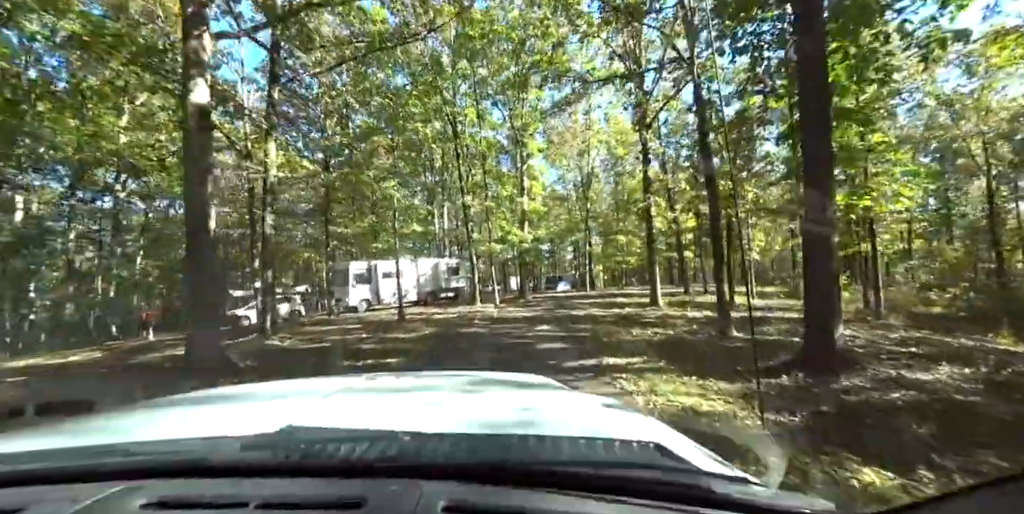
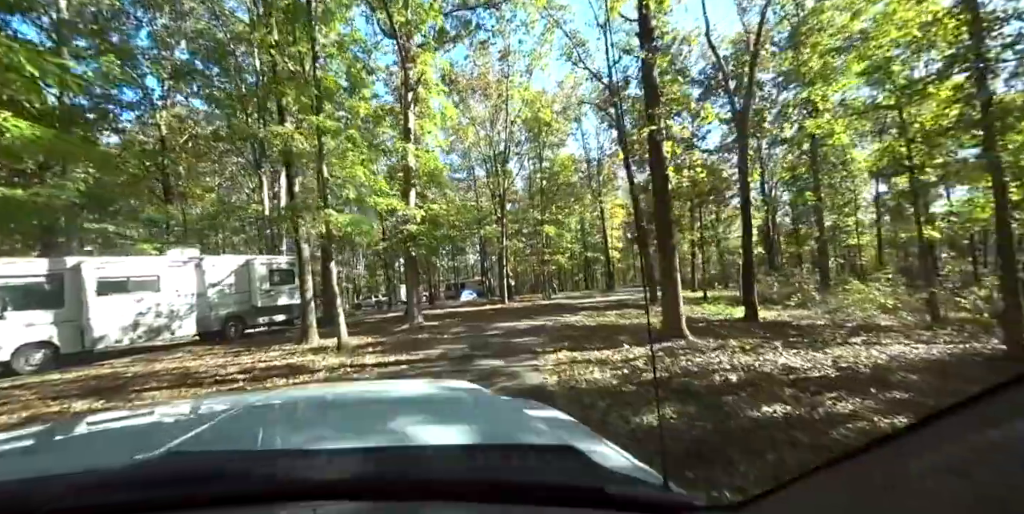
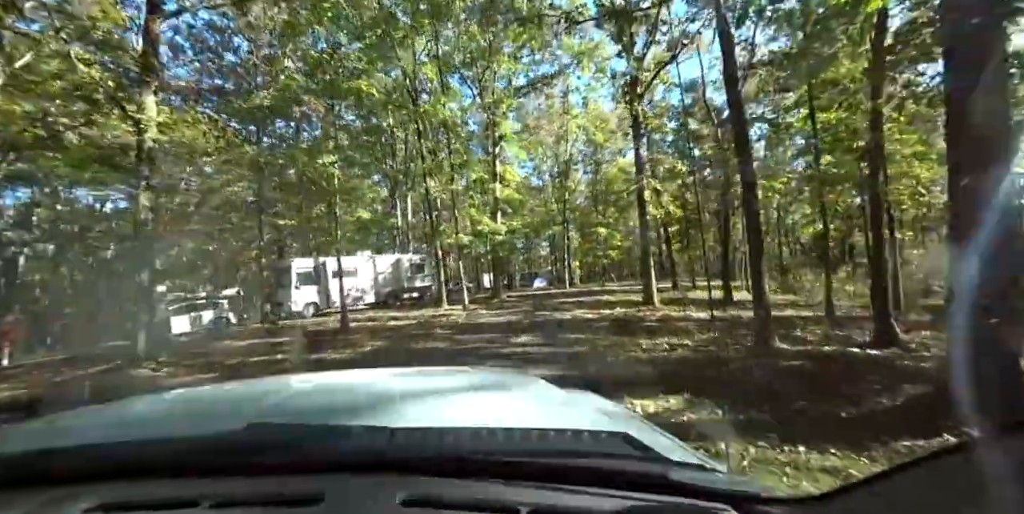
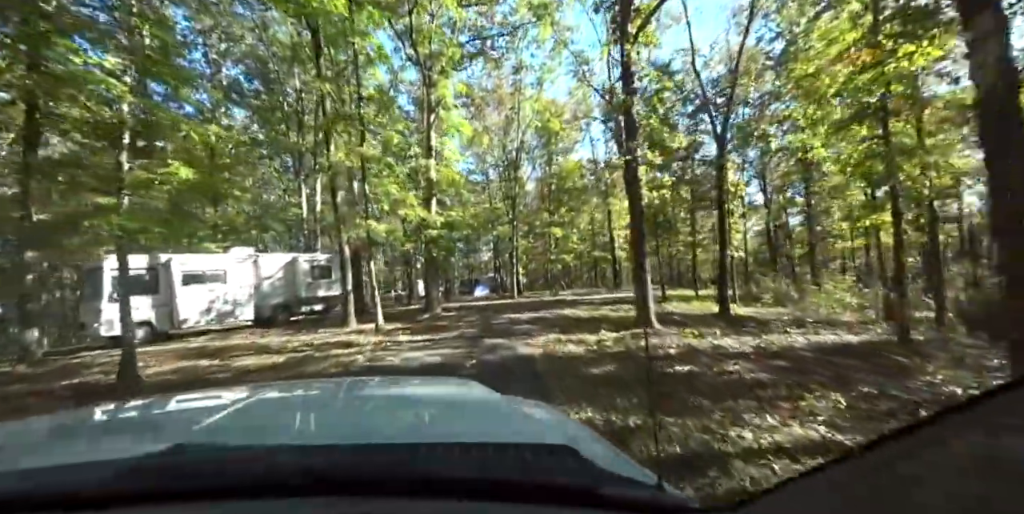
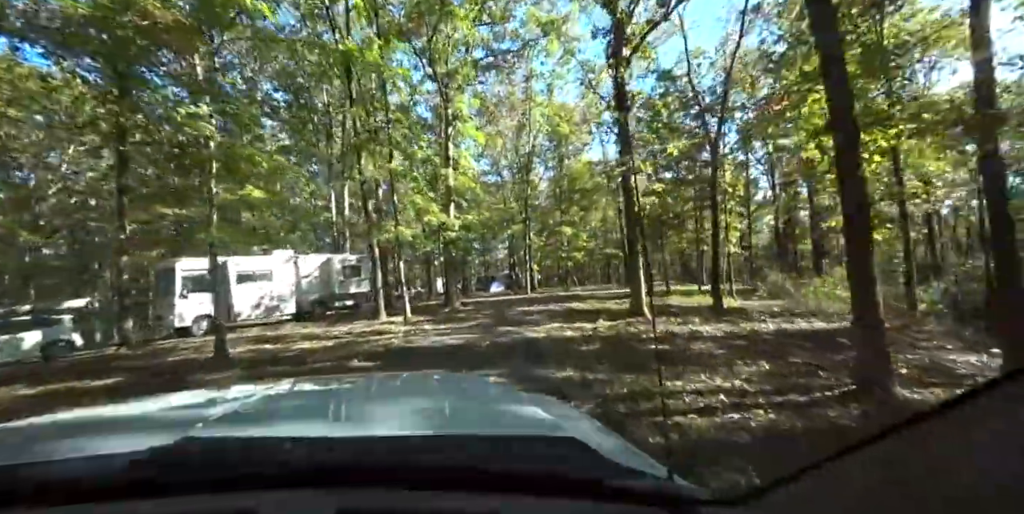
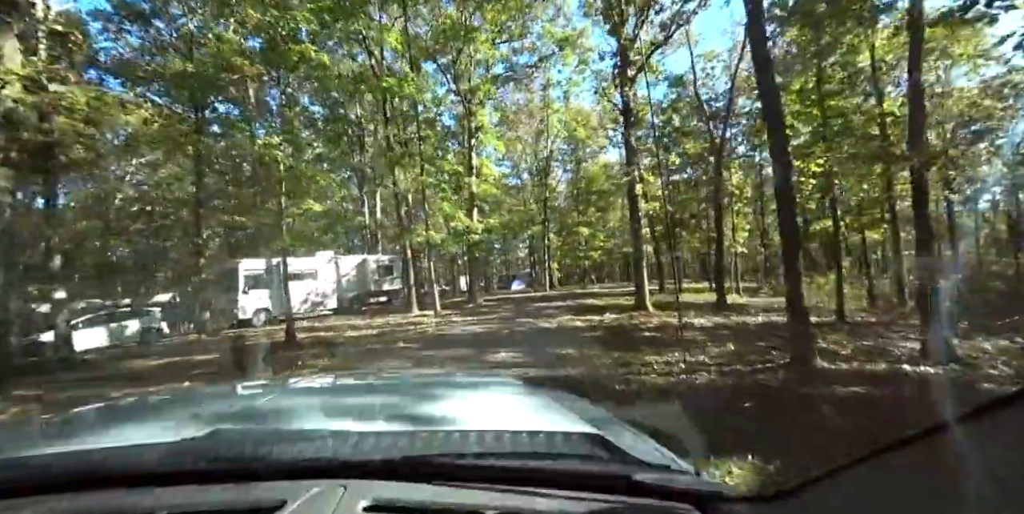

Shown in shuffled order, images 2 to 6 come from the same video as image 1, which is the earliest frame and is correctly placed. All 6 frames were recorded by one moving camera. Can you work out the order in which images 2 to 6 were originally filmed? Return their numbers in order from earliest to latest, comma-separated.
3, 6, 5, 4, 2
